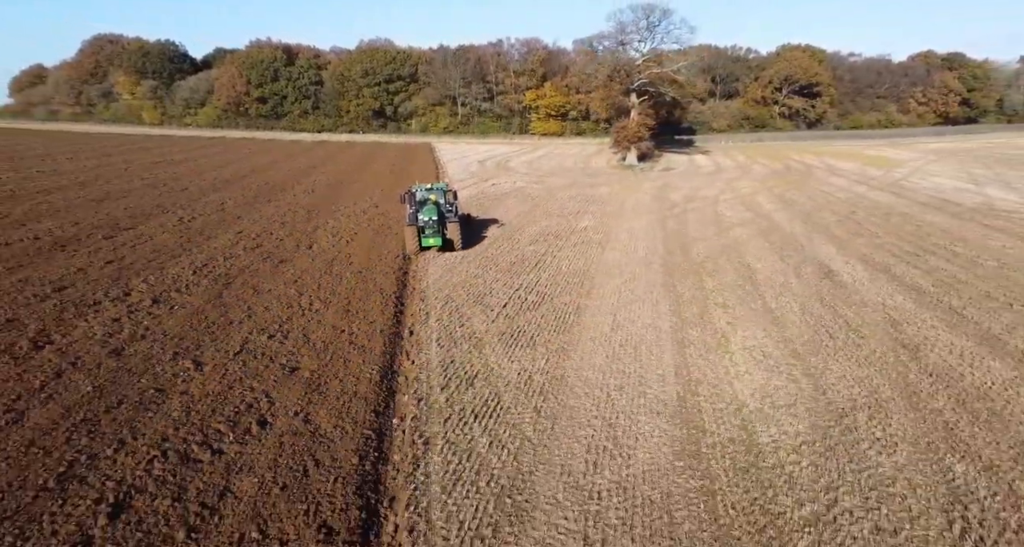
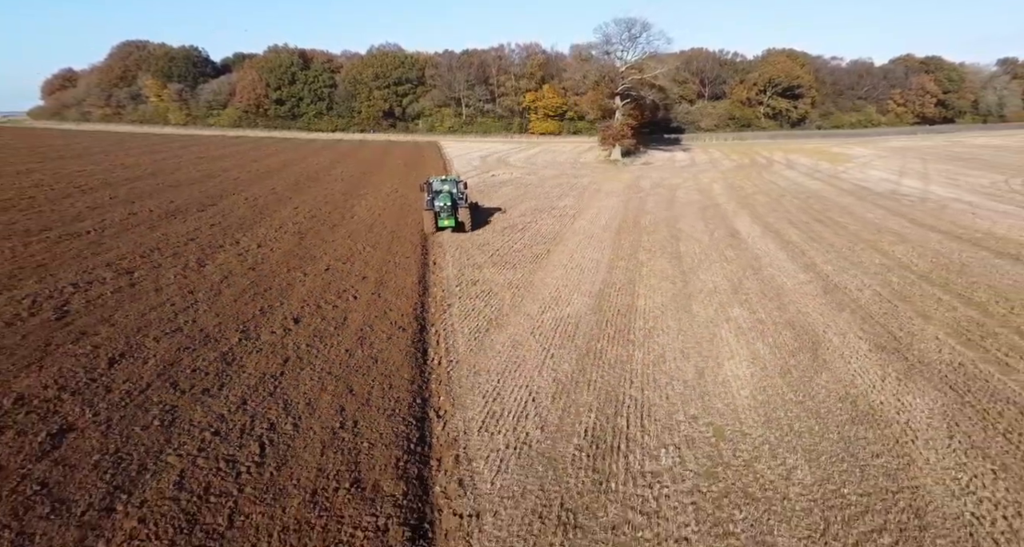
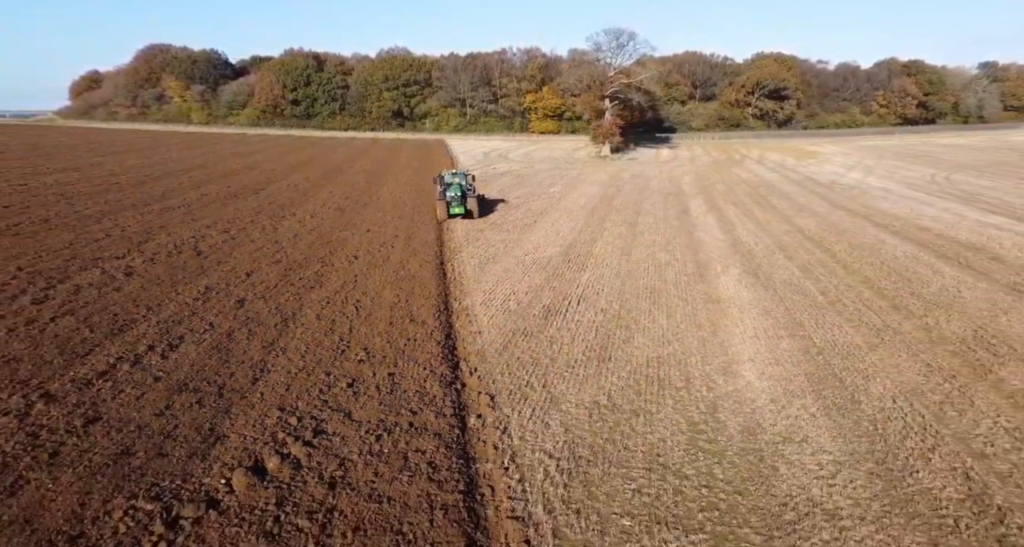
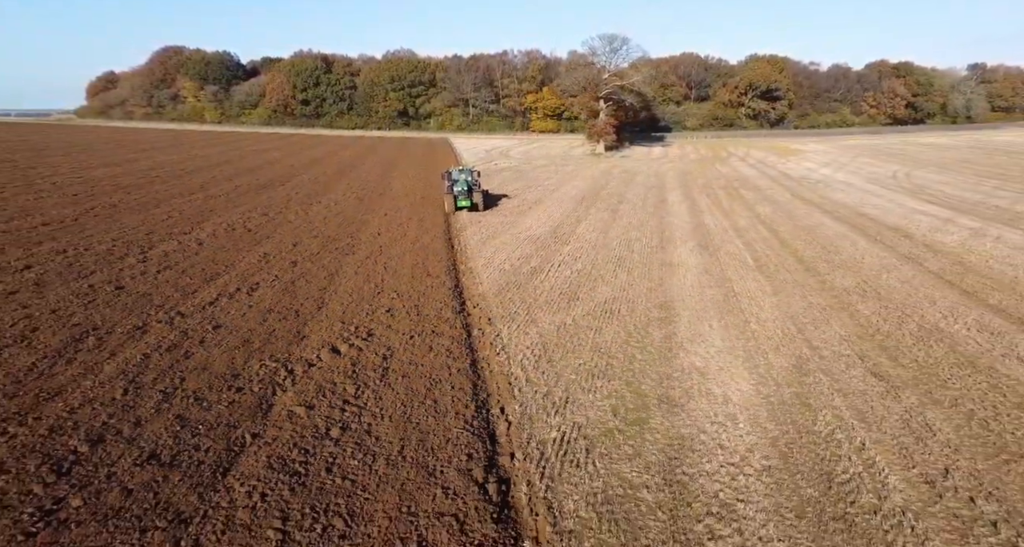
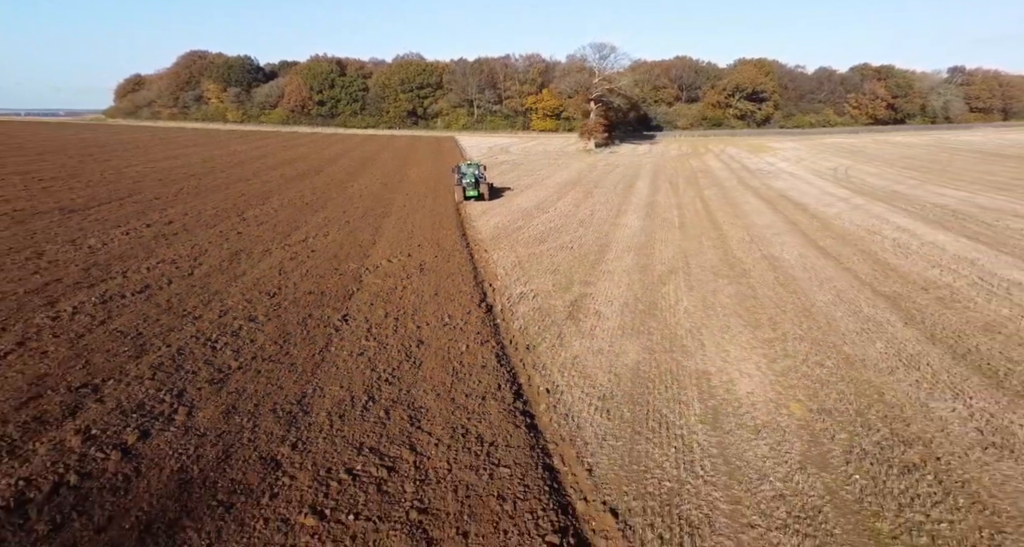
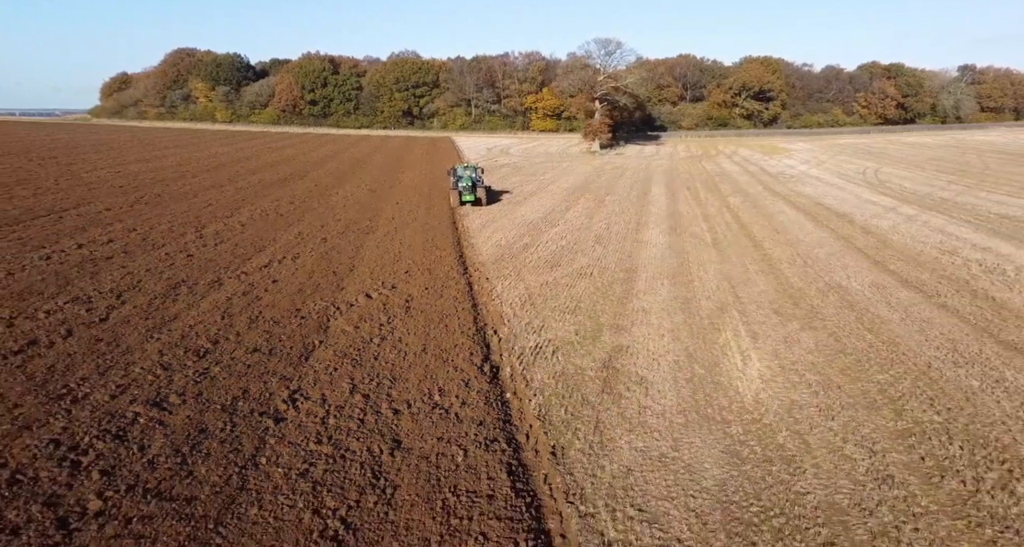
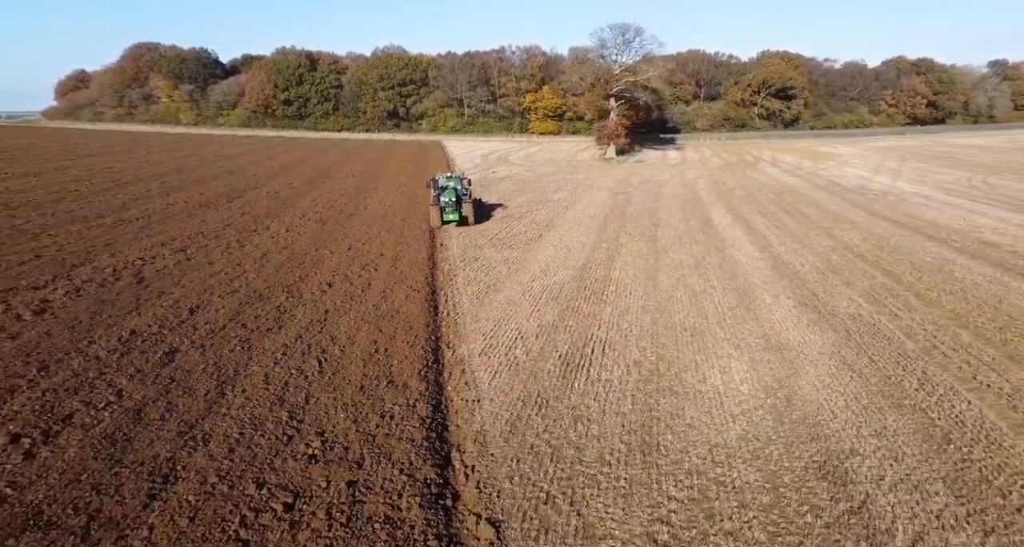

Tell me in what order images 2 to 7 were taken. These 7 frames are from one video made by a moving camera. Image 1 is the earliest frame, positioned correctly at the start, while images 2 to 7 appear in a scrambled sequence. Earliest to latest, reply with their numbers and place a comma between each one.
2, 7, 3, 4, 6, 5
